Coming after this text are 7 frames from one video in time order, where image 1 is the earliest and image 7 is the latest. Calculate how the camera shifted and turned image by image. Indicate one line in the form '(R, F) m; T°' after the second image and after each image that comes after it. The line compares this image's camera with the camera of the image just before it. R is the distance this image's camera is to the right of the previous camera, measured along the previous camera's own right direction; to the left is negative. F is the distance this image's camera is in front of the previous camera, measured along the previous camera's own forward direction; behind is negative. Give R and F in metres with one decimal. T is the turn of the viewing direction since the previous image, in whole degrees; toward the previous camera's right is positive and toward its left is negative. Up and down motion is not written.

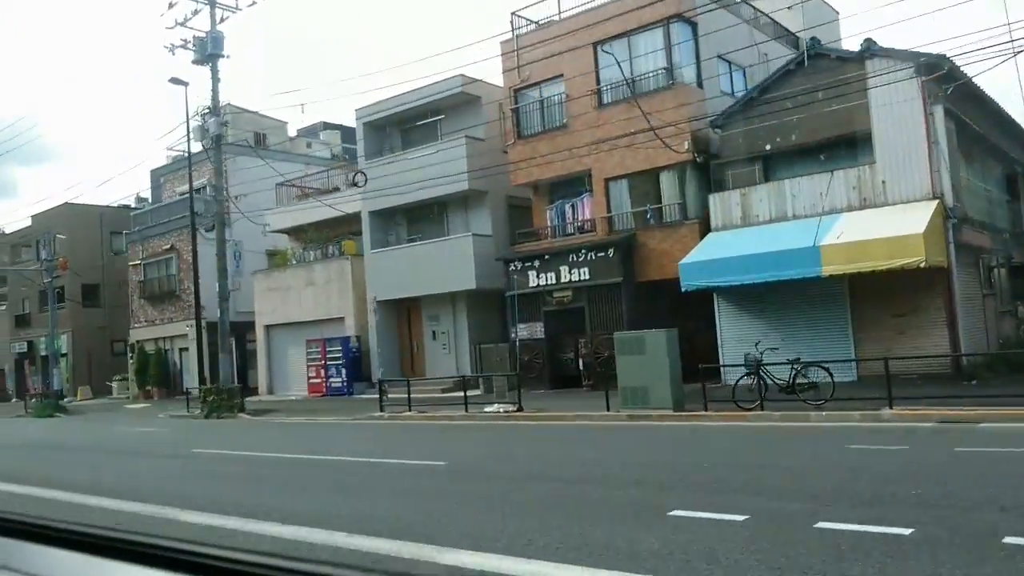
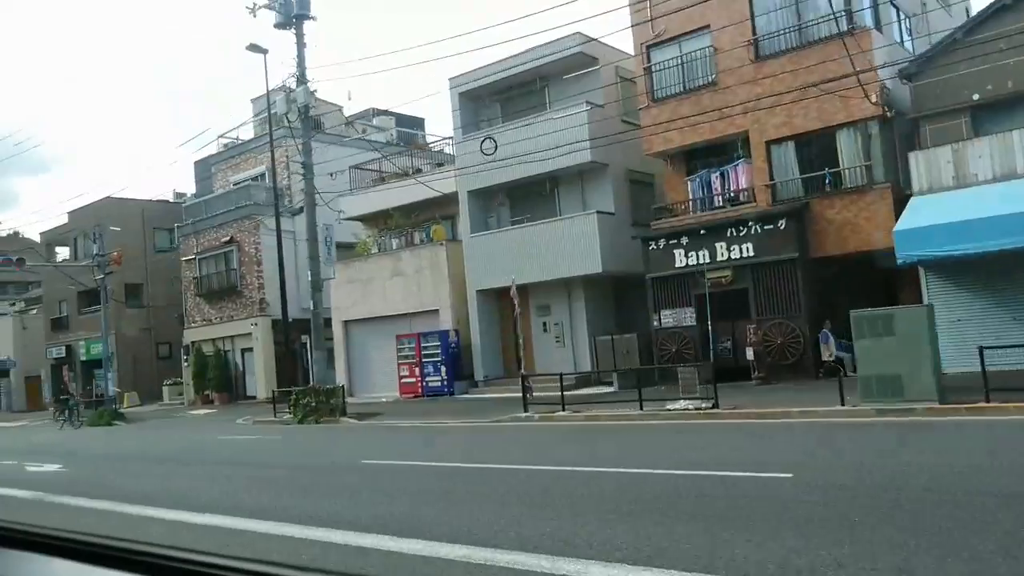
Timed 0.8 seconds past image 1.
(-3.6, +2.9) m; 0°
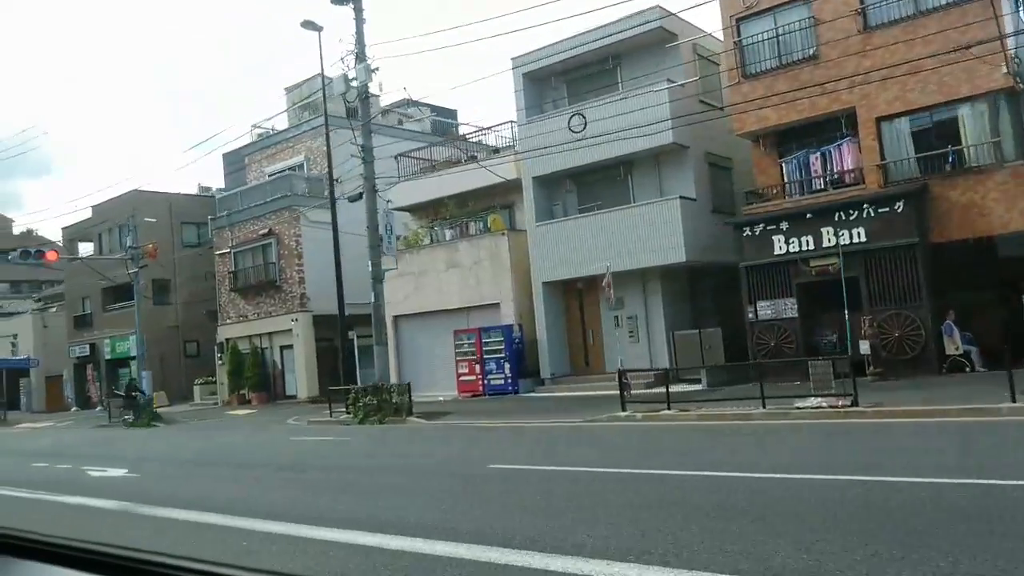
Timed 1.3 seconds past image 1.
(-1.9, +1.5) m; 0°
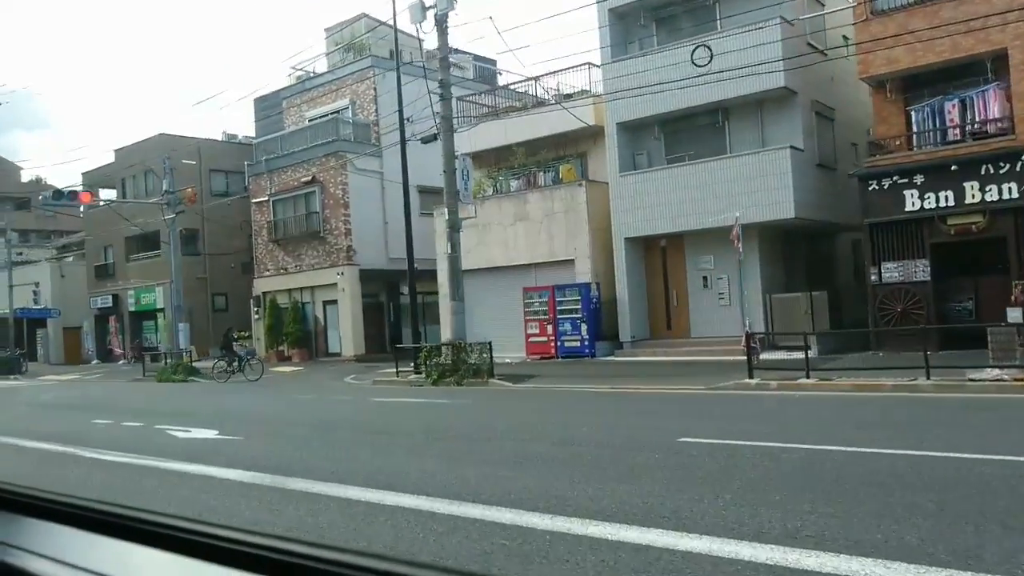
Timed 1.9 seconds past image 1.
(-2.2, +1.8) m; 0°
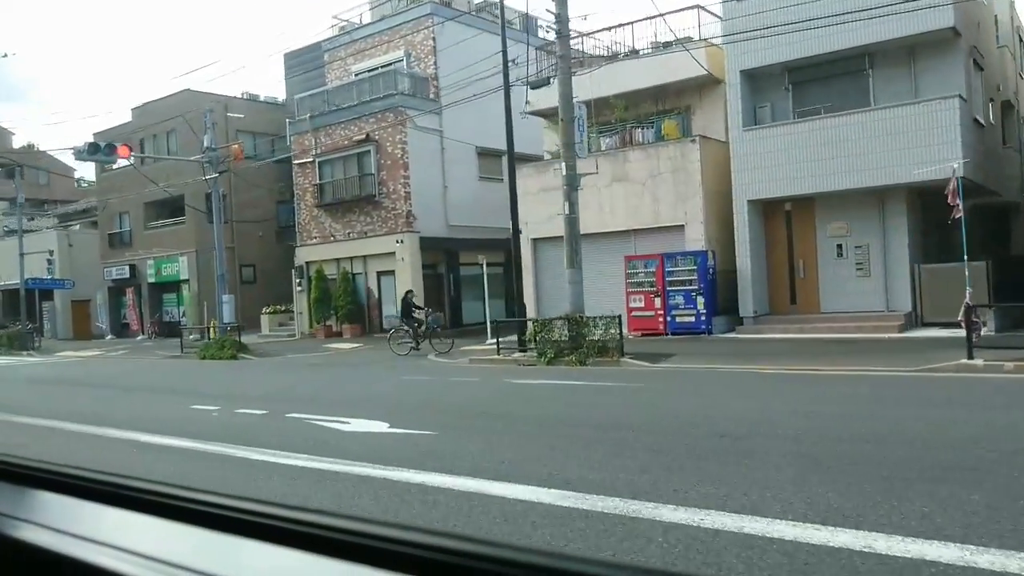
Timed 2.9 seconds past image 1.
(-3.1, +2.5) m; +1°
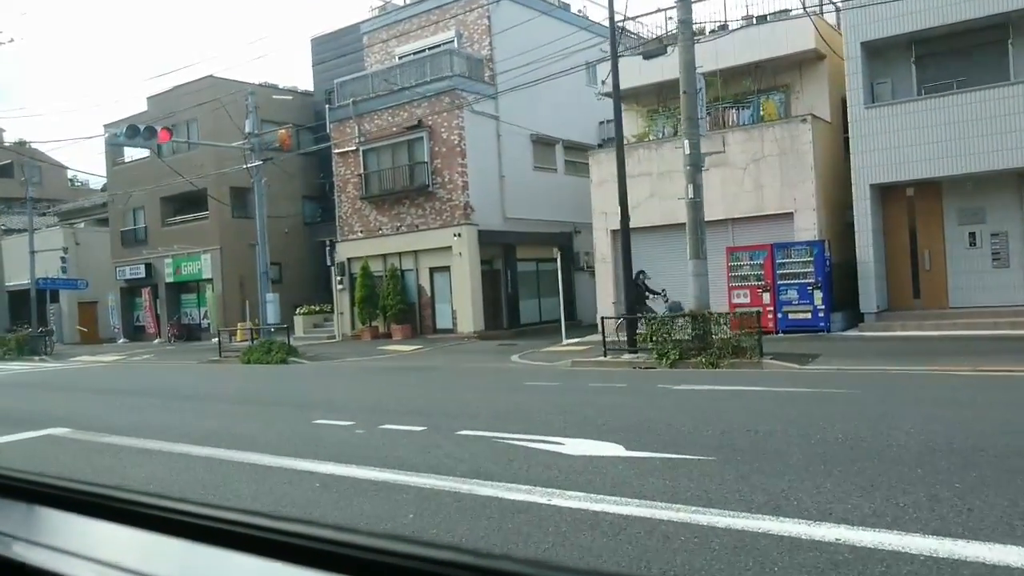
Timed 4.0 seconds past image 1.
(-2.6, +2.0) m; +1°
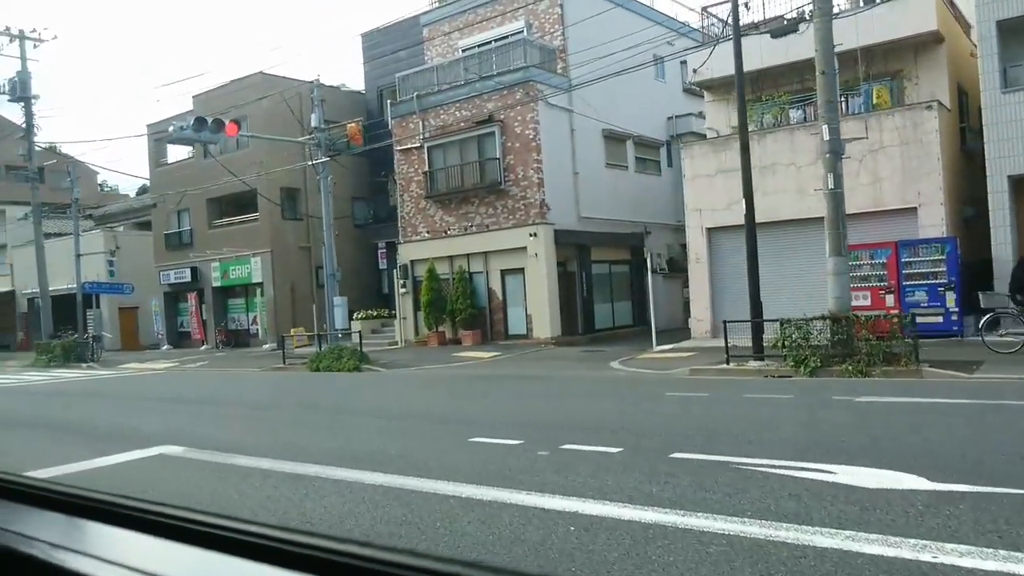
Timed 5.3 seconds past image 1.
(-1.9, +1.4) m; -1°
